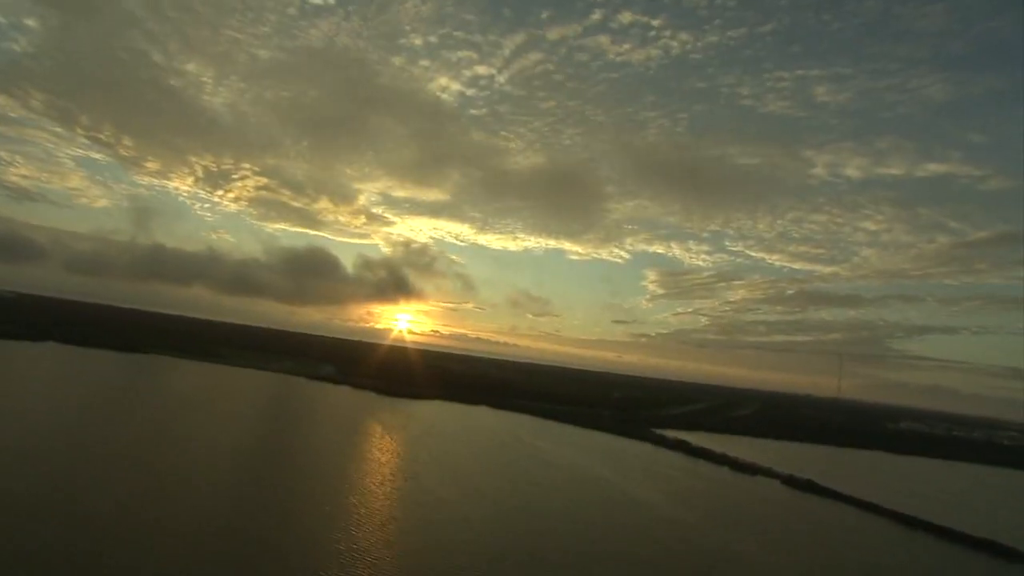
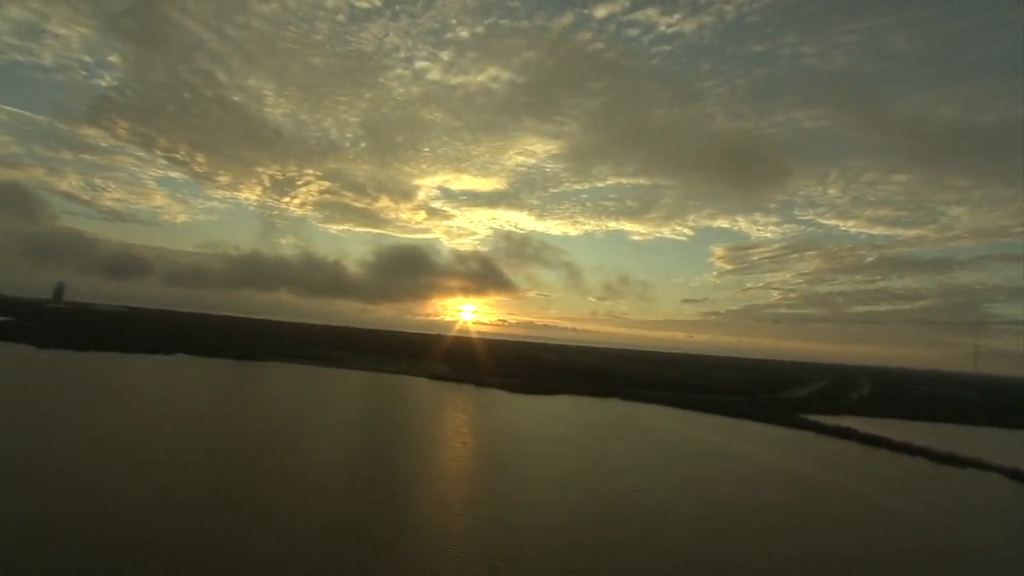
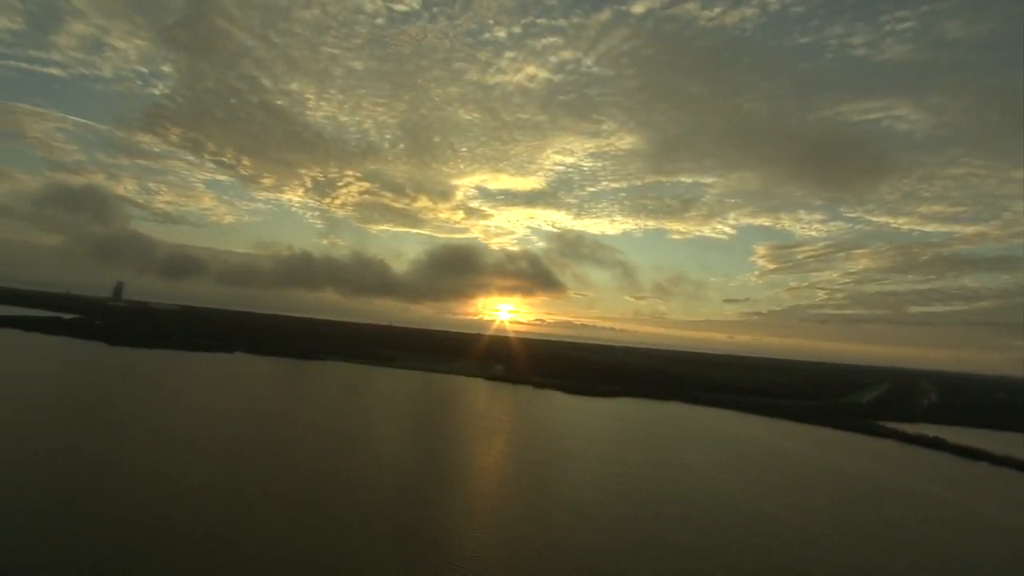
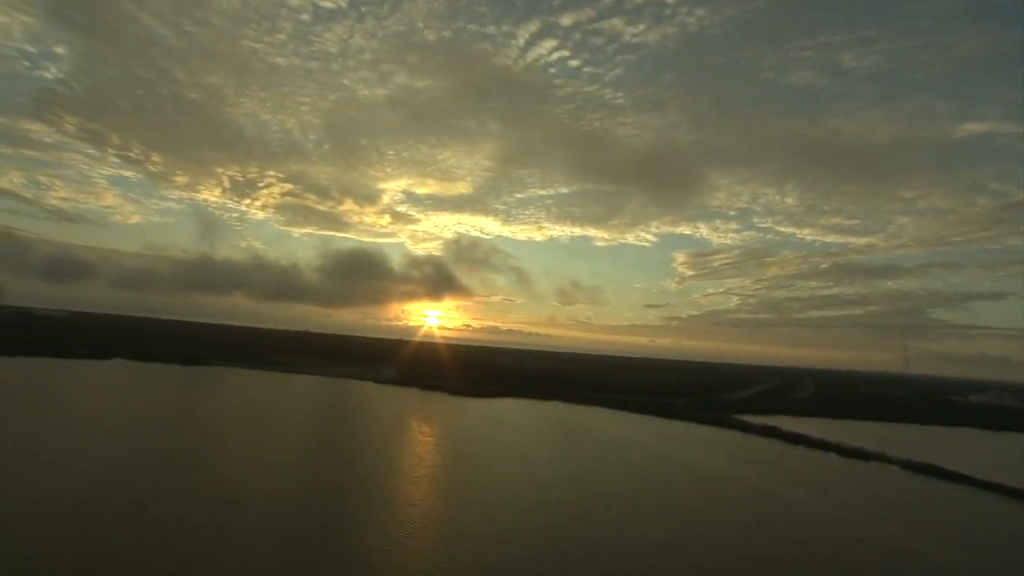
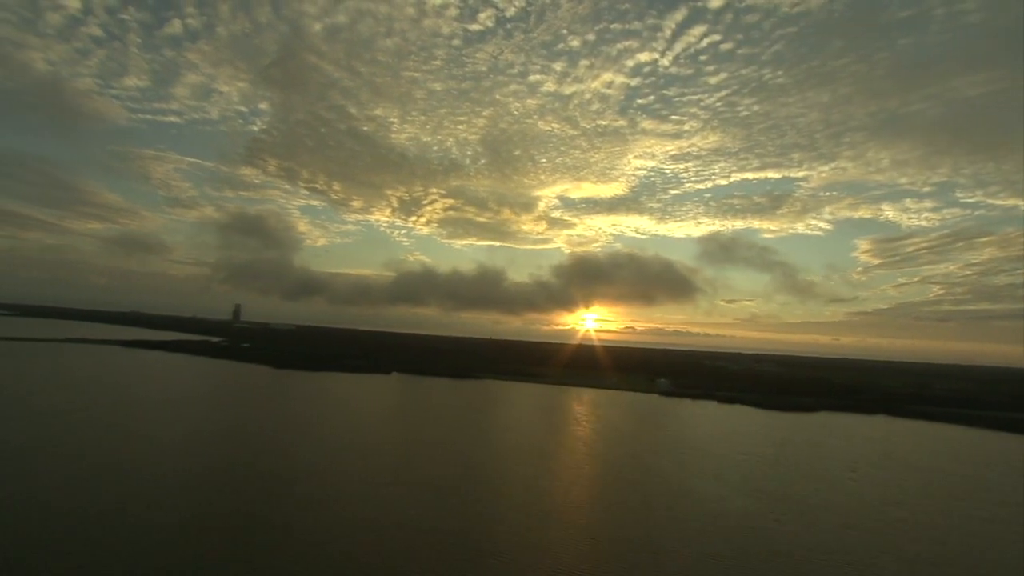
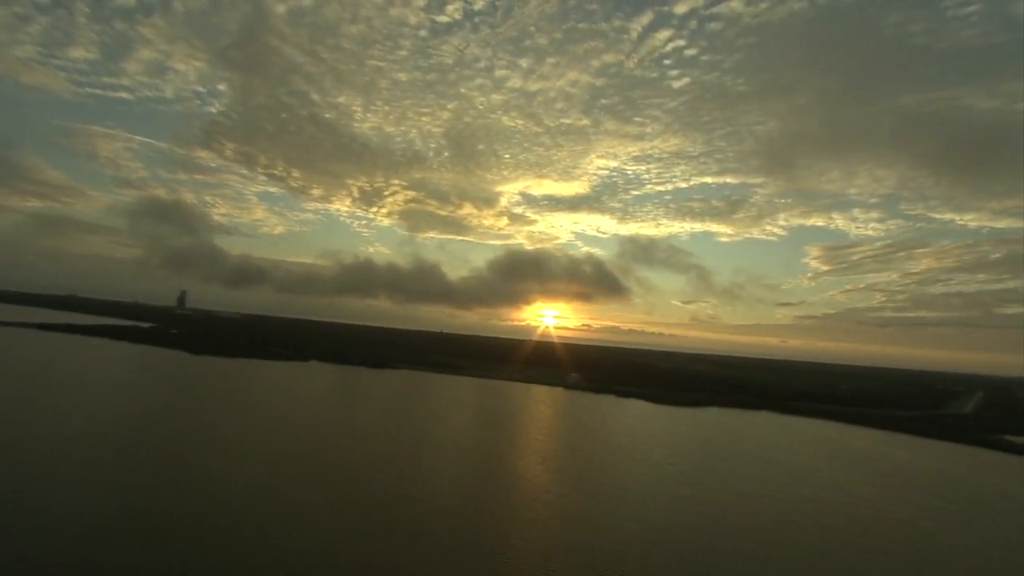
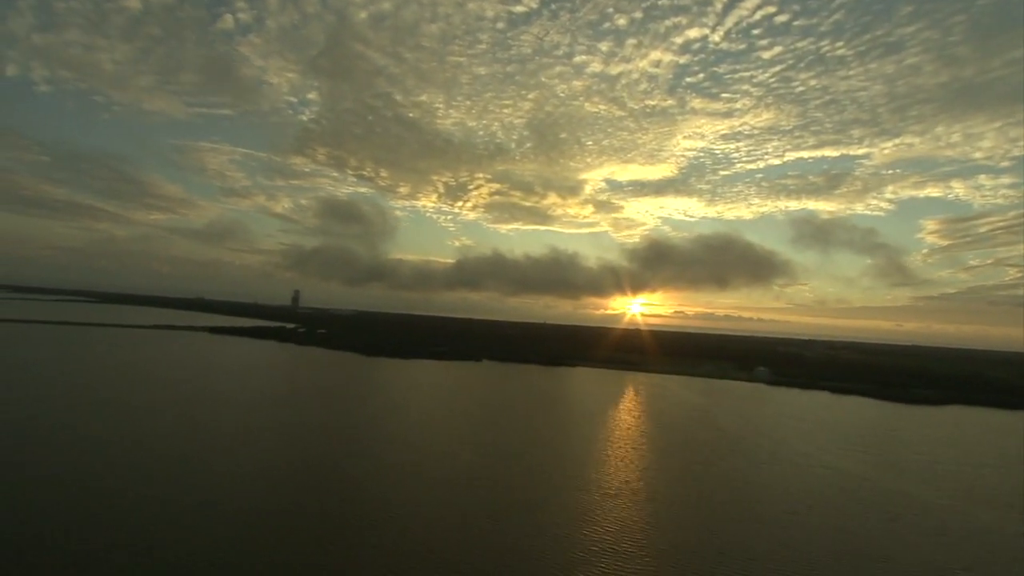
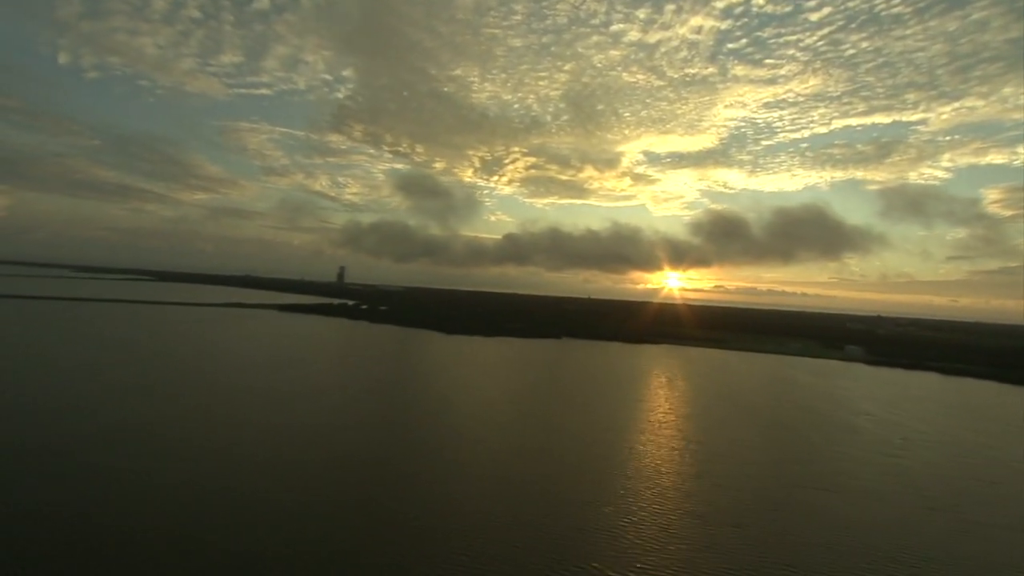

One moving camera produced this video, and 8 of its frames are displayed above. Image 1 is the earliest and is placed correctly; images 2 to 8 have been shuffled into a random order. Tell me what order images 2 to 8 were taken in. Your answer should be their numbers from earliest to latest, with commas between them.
4, 2, 3, 6, 5, 7, 8
